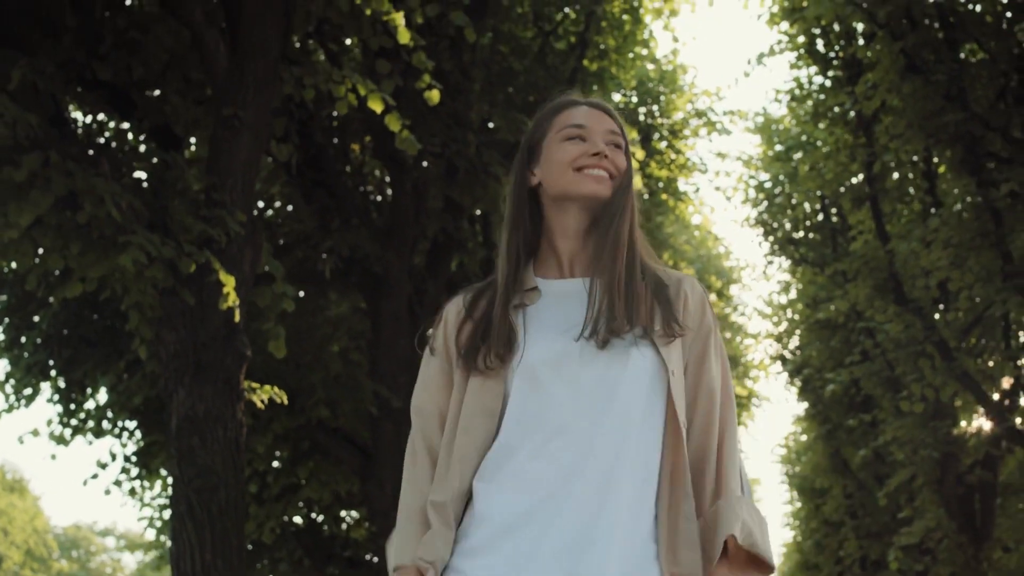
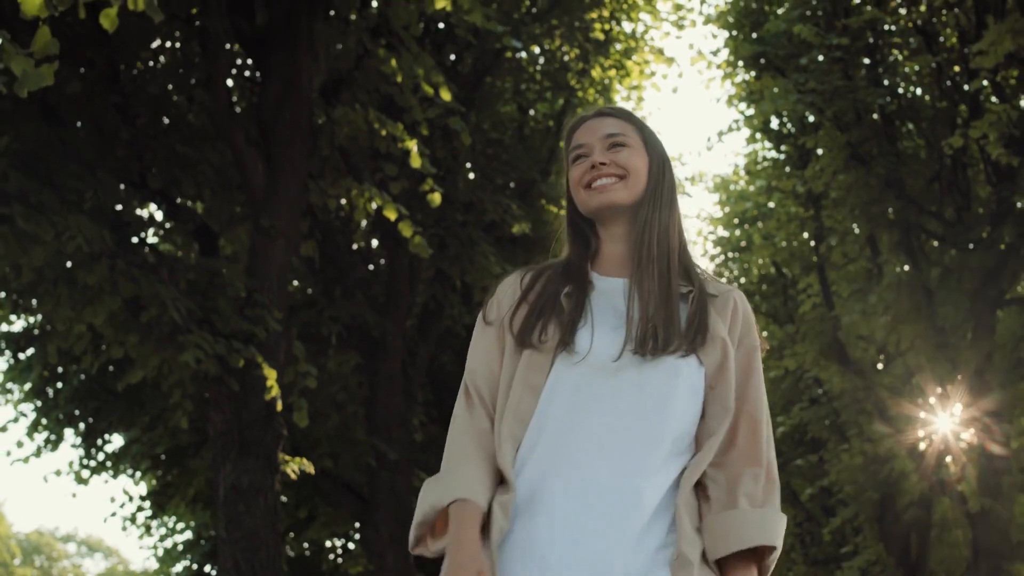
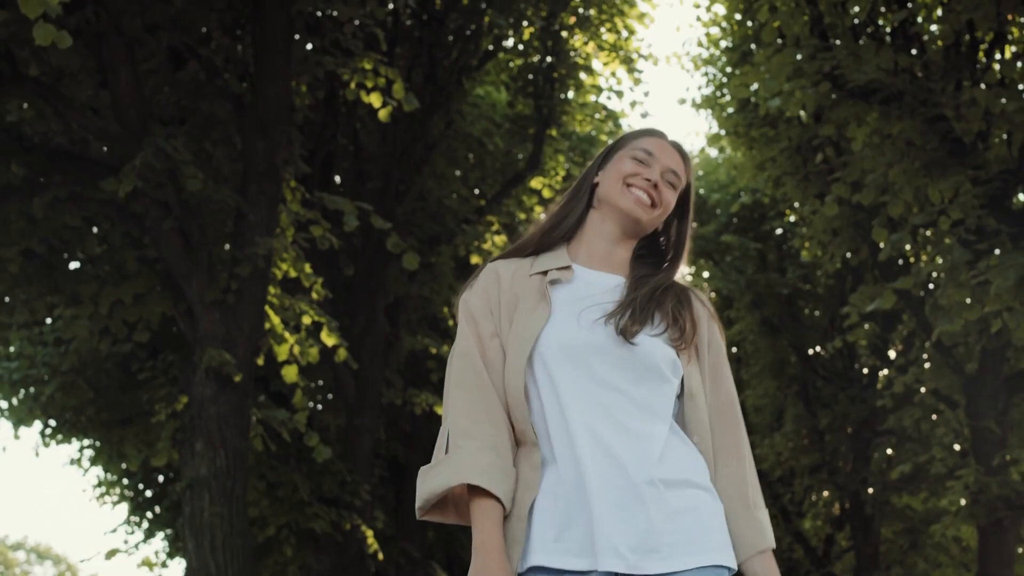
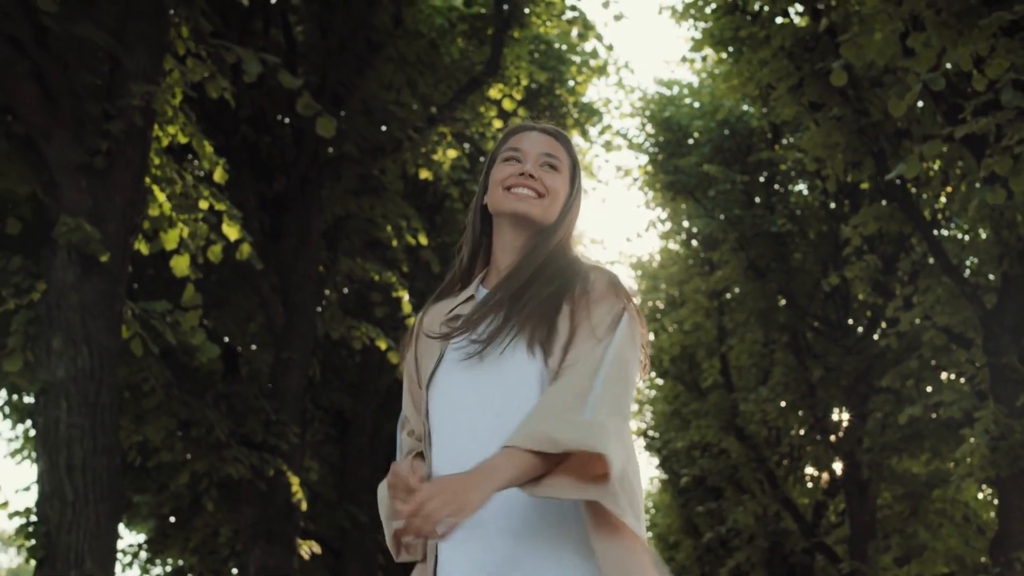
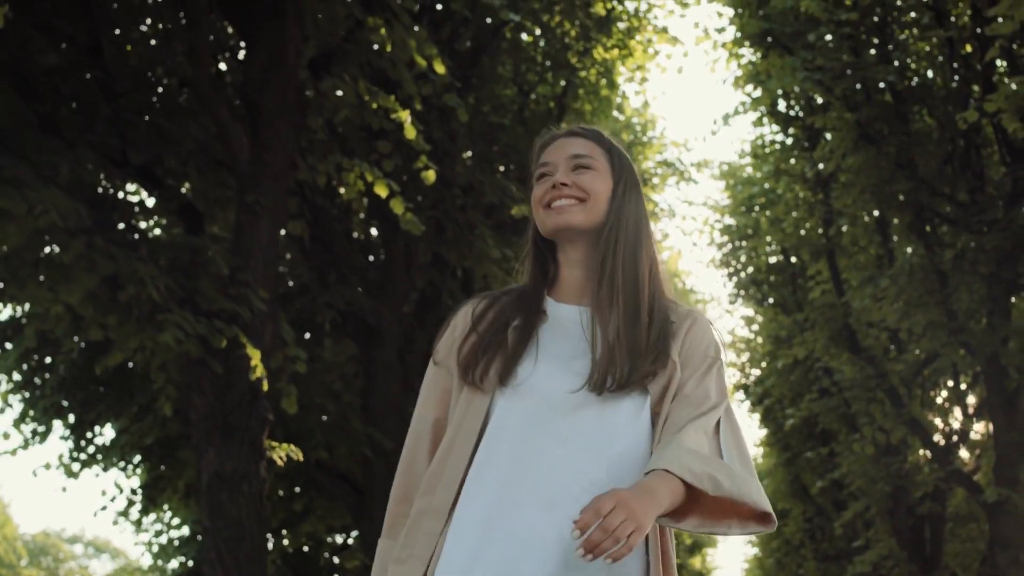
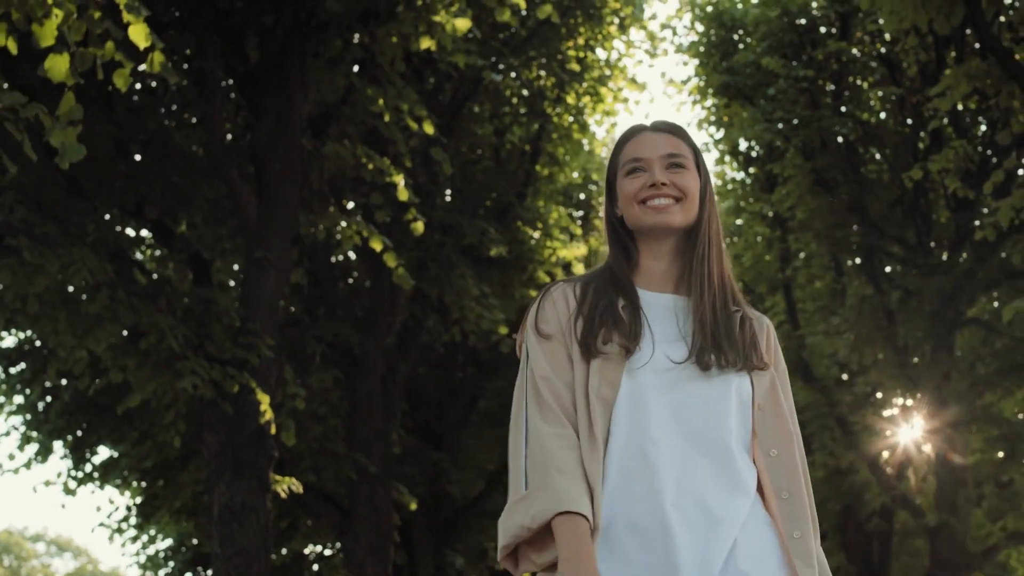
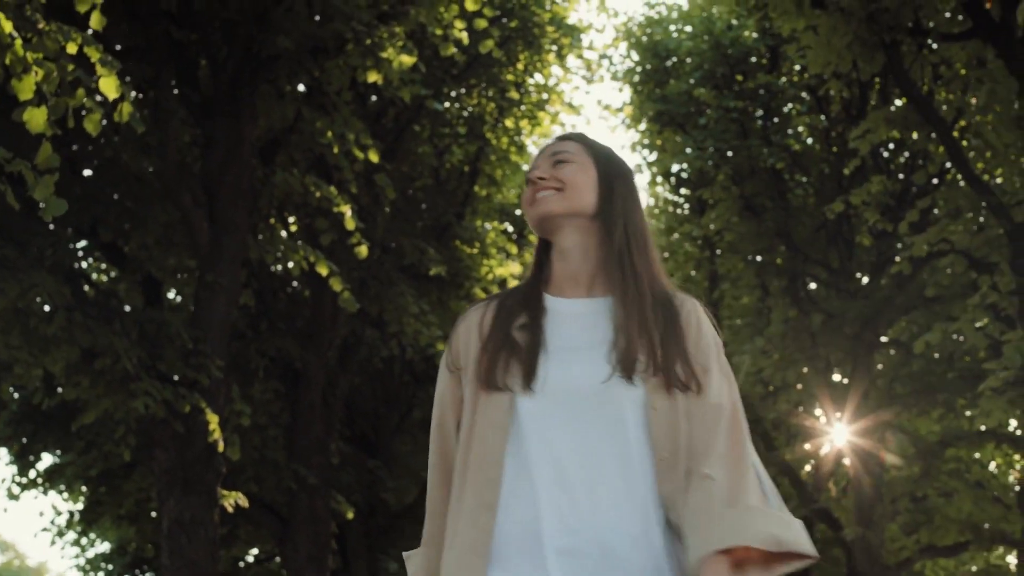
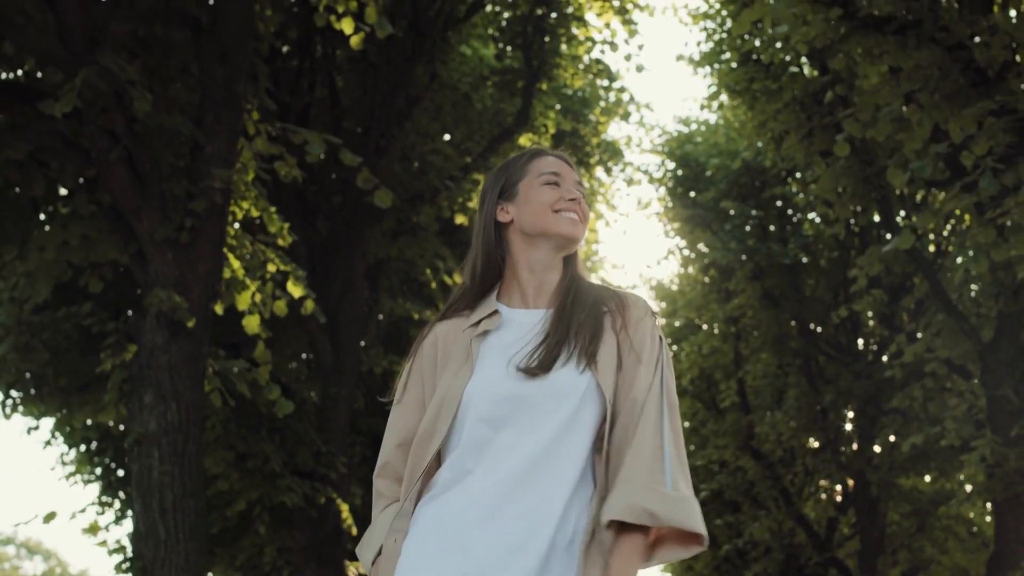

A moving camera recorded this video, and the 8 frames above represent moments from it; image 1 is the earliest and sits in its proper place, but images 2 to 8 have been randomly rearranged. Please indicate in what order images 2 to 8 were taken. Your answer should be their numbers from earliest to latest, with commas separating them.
5, 2, 6, 7, 4, 8, 3
